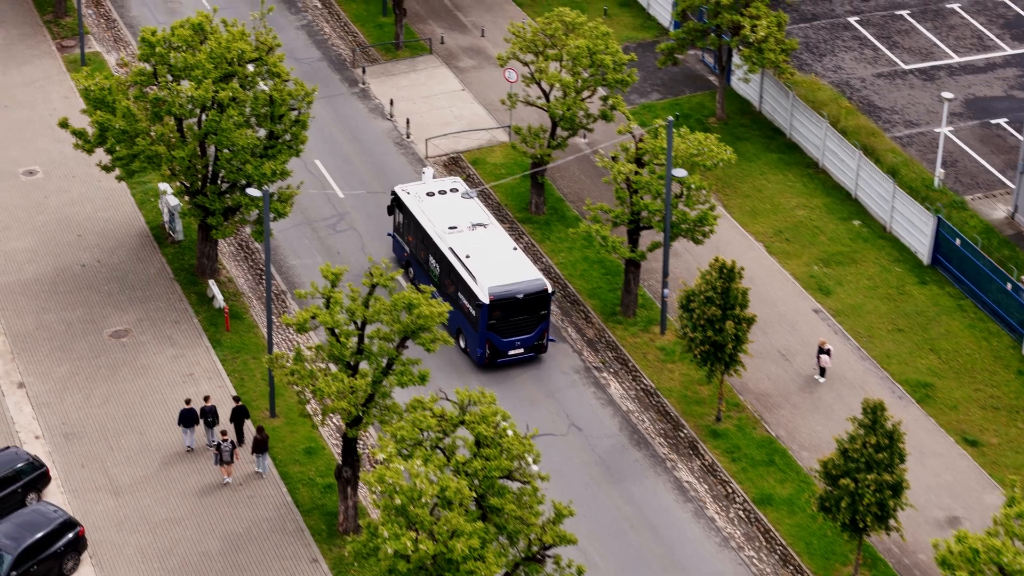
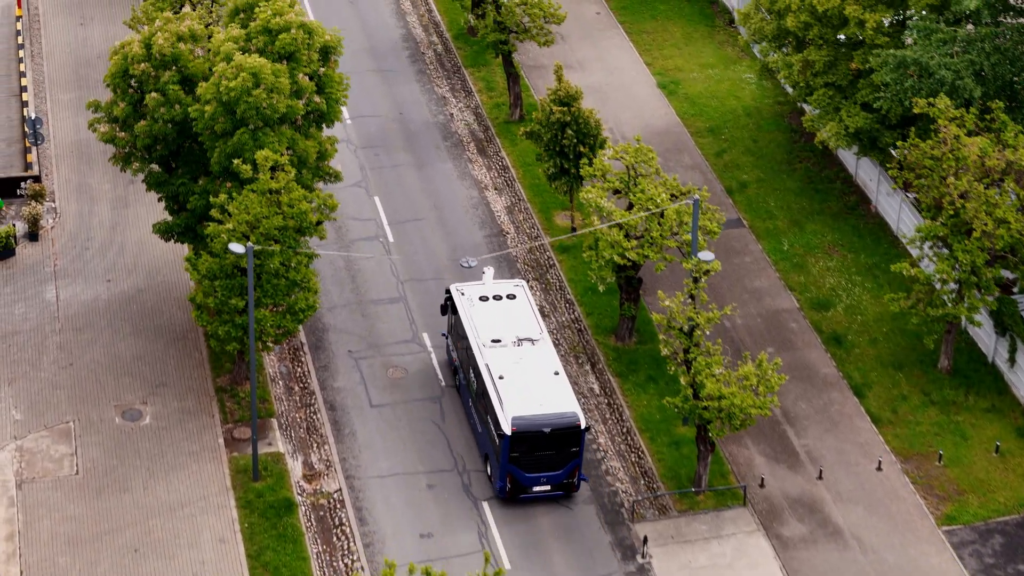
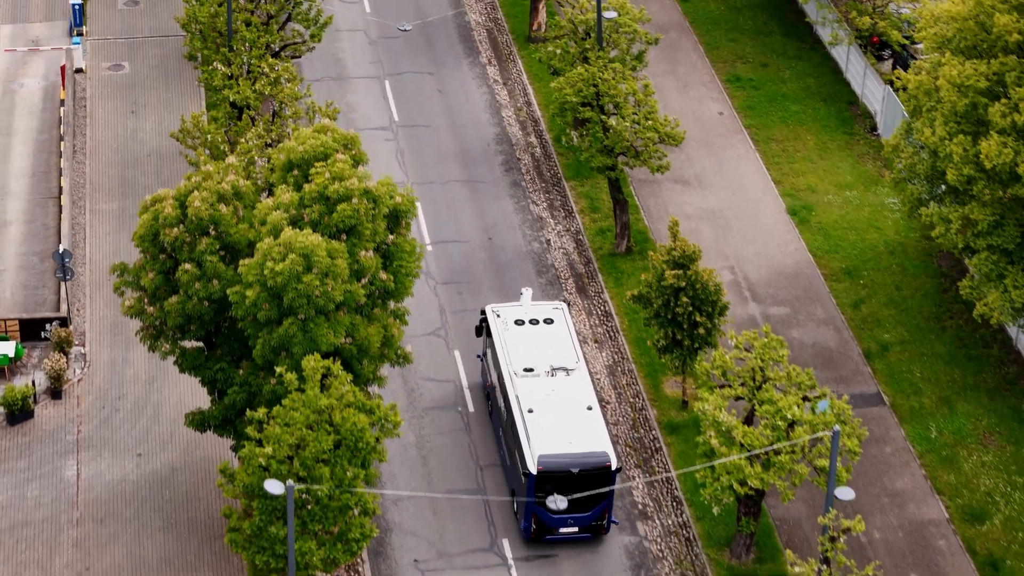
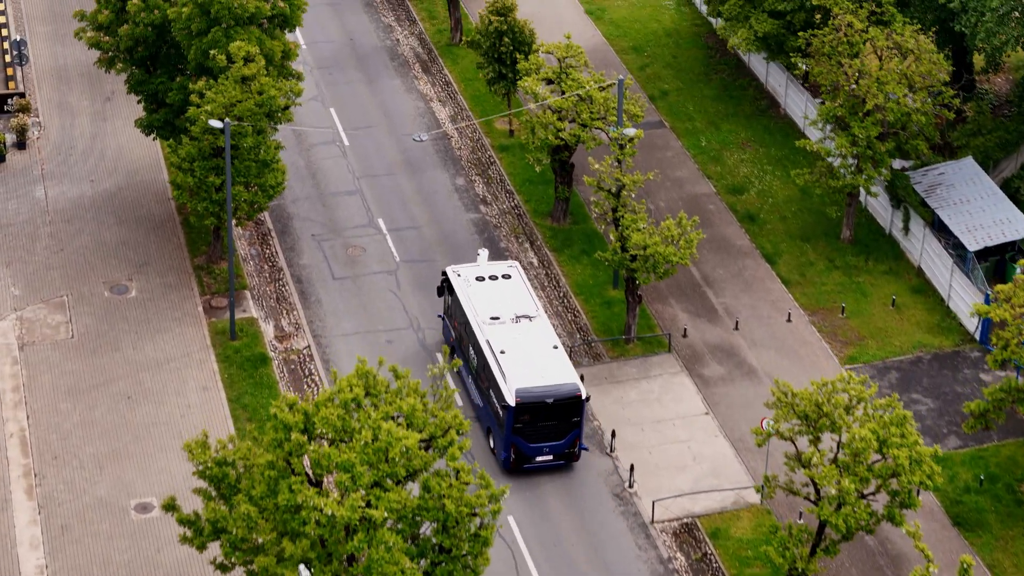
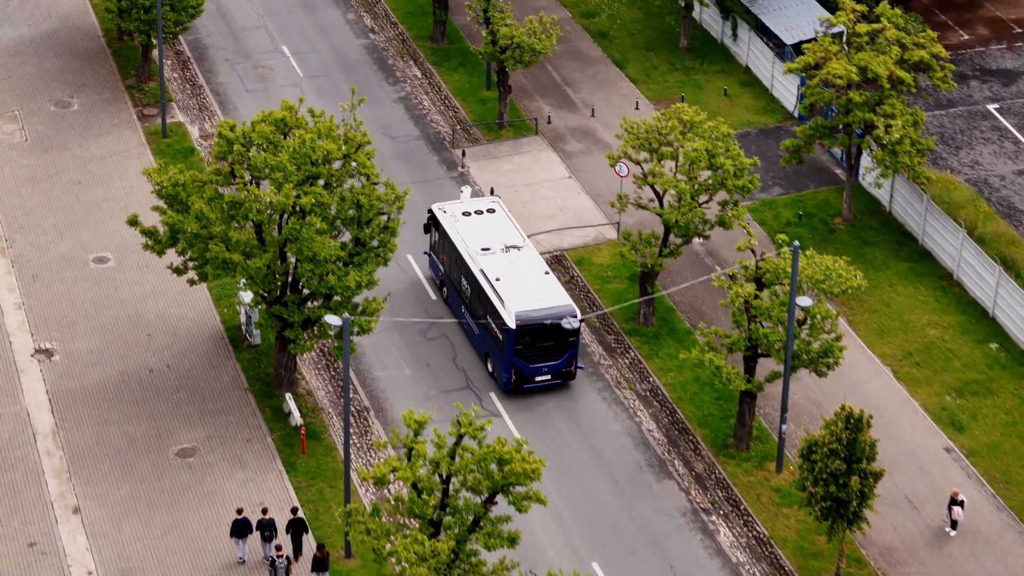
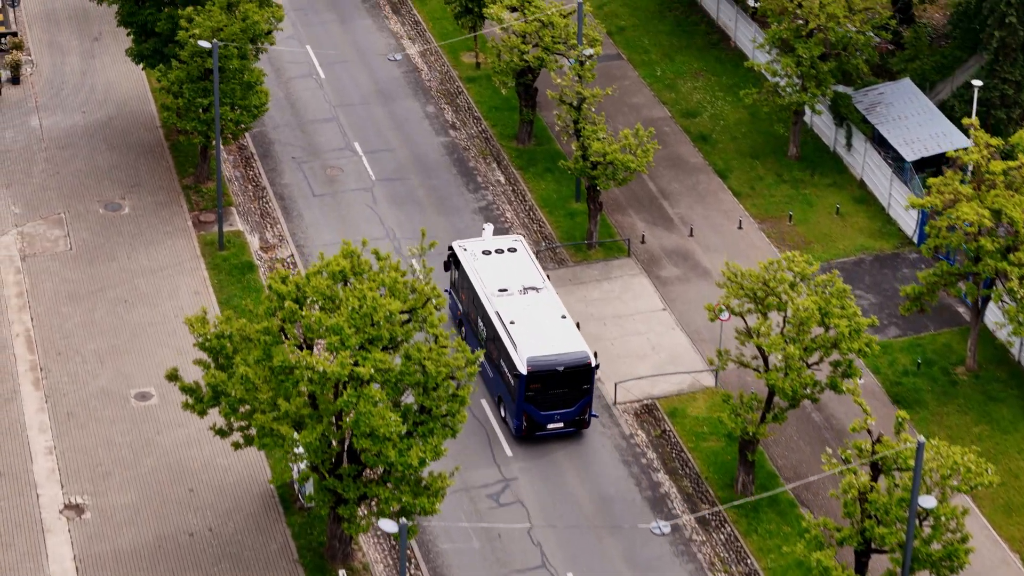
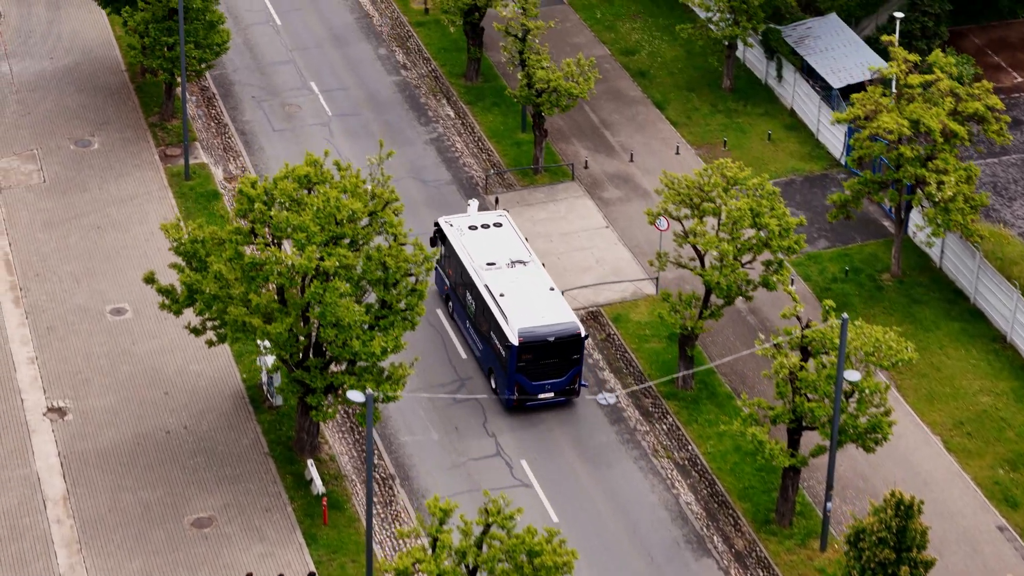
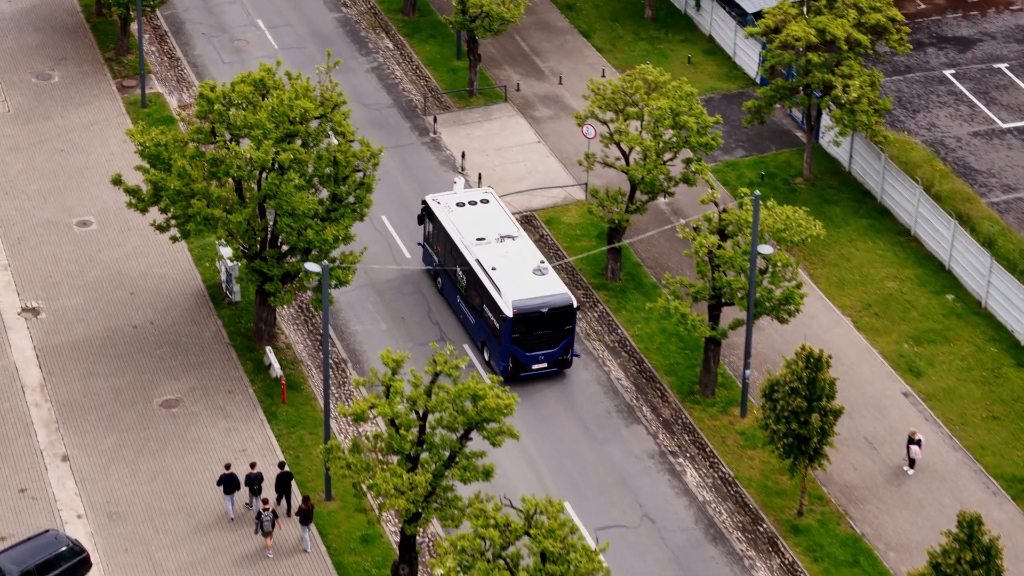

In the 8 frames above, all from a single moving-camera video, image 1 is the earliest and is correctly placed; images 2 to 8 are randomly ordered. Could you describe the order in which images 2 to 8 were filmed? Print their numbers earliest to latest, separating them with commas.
8, 5, 7, 6, 4, 2, 3
